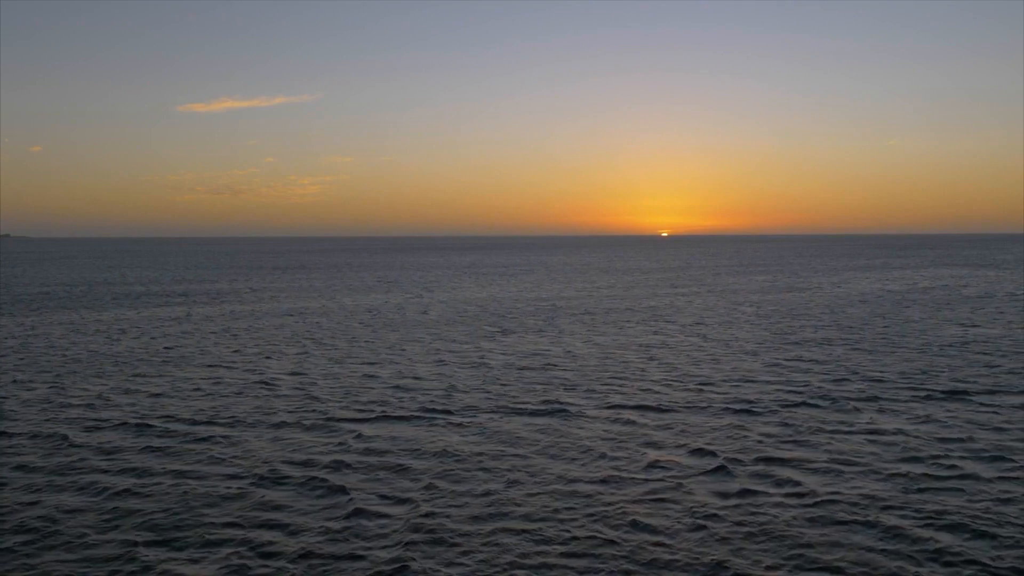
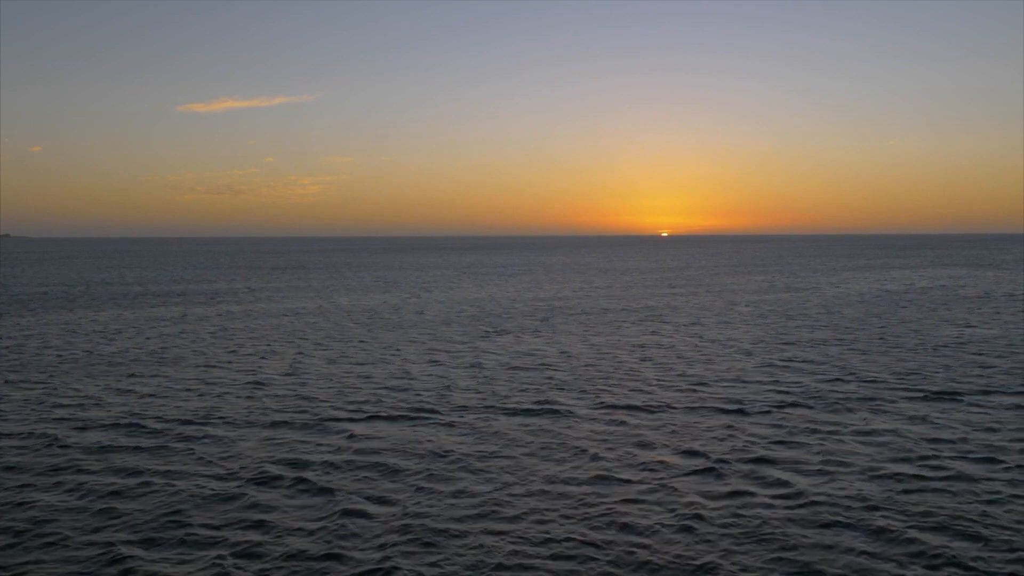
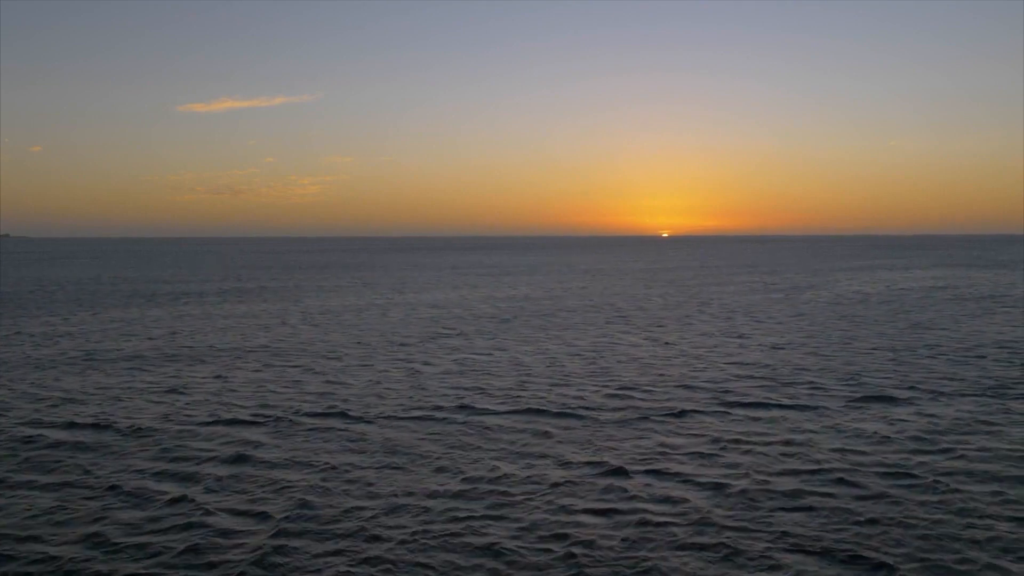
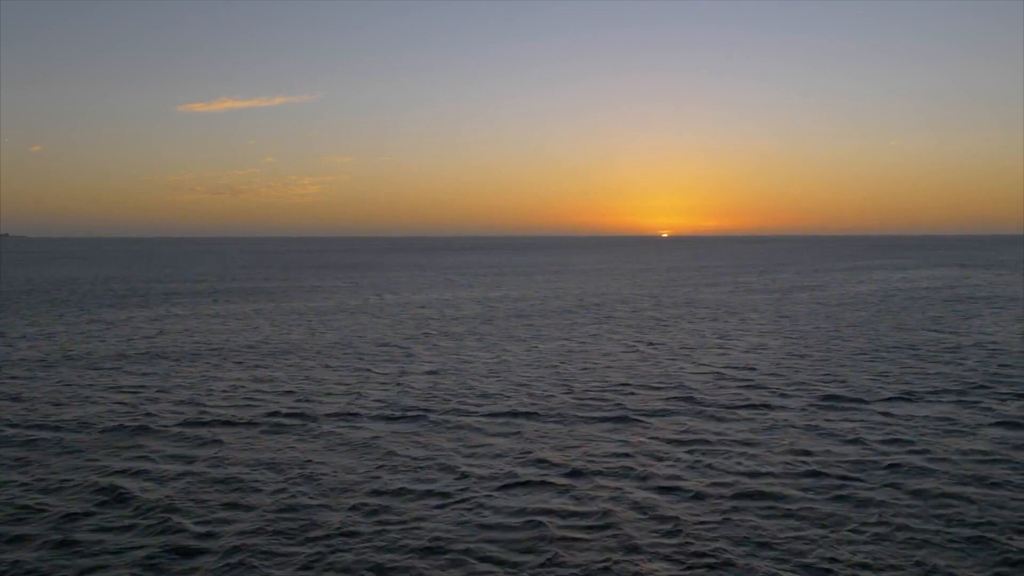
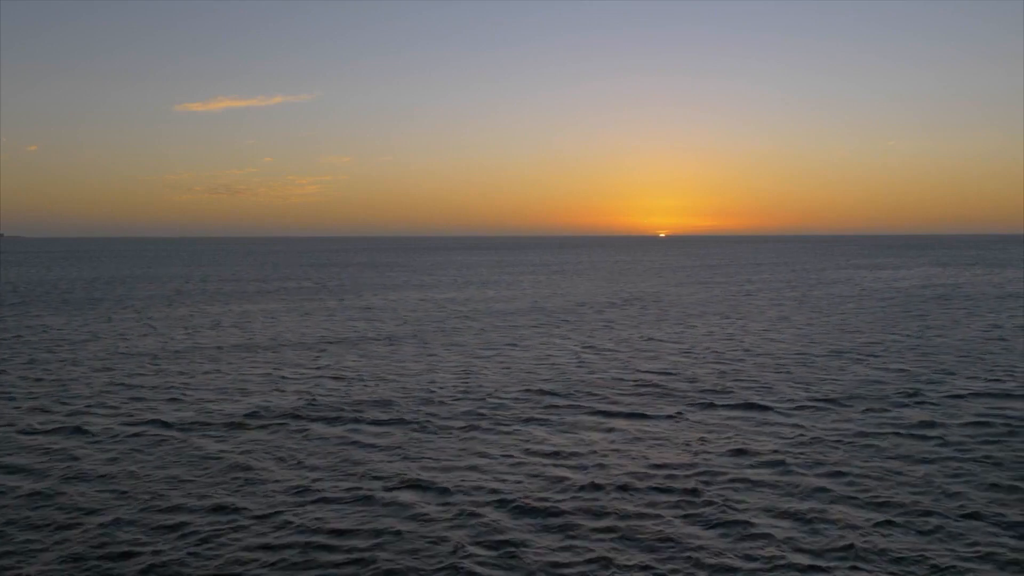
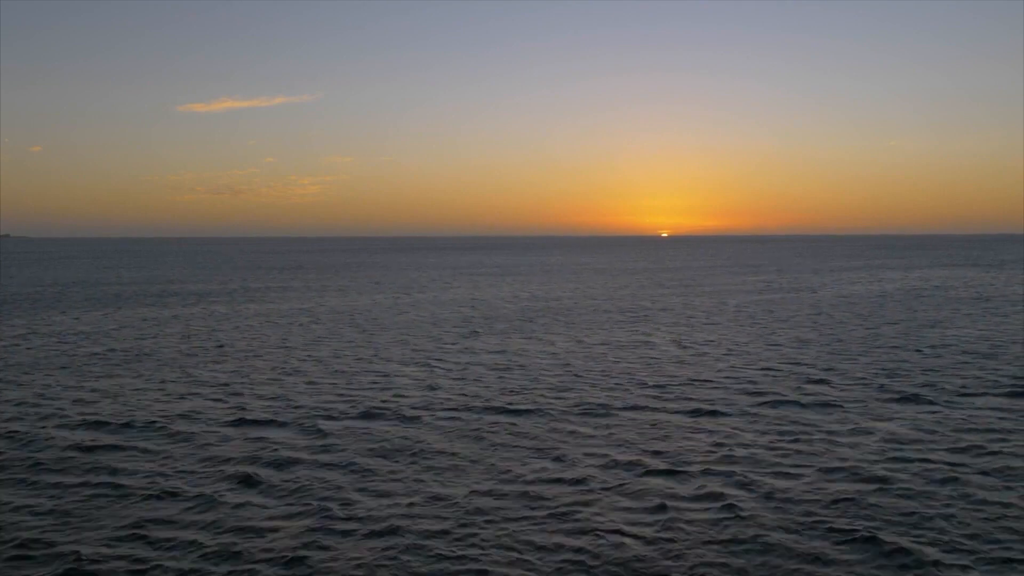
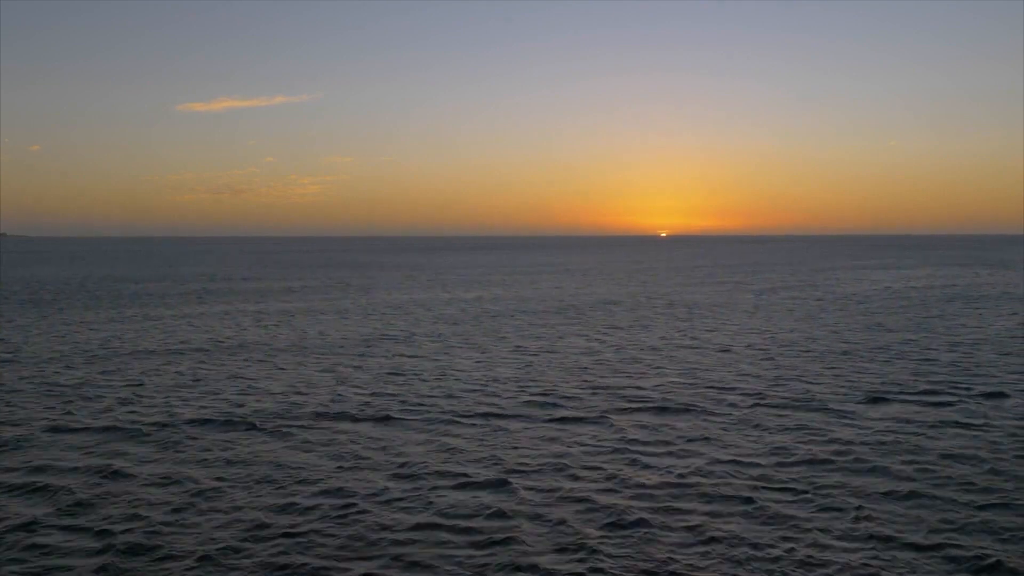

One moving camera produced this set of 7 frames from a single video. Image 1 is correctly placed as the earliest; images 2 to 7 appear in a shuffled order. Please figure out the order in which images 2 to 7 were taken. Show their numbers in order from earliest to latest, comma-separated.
2, 6, 3, 4, 7, 5
